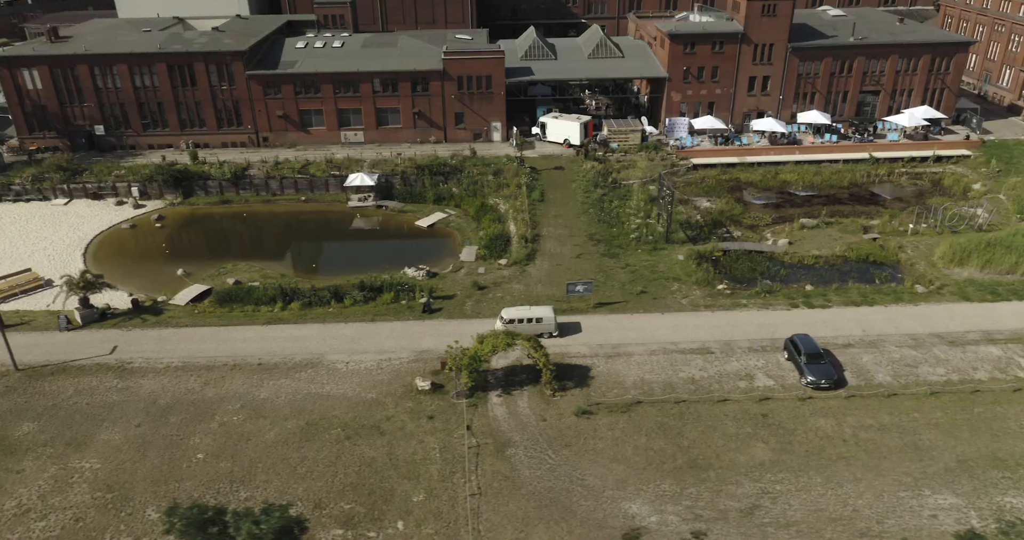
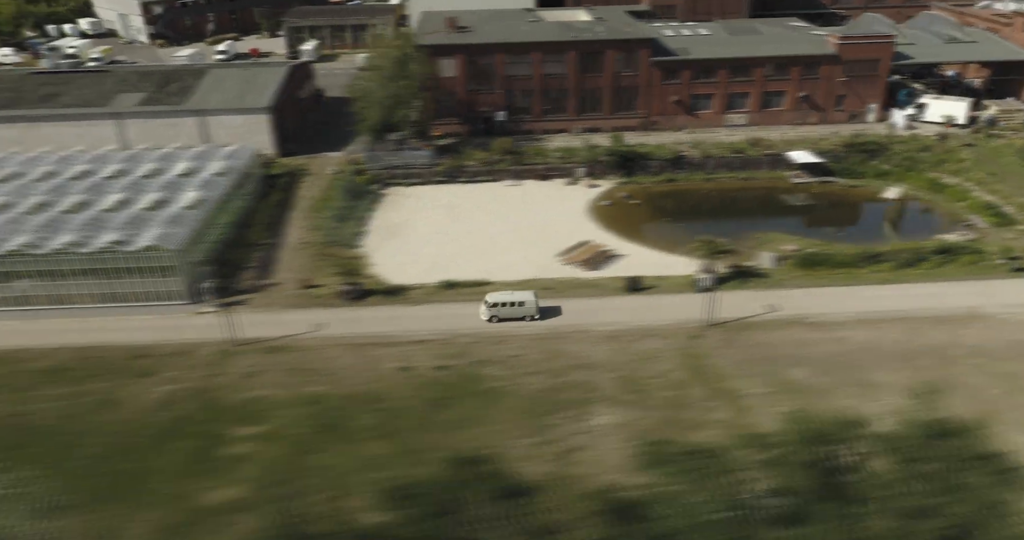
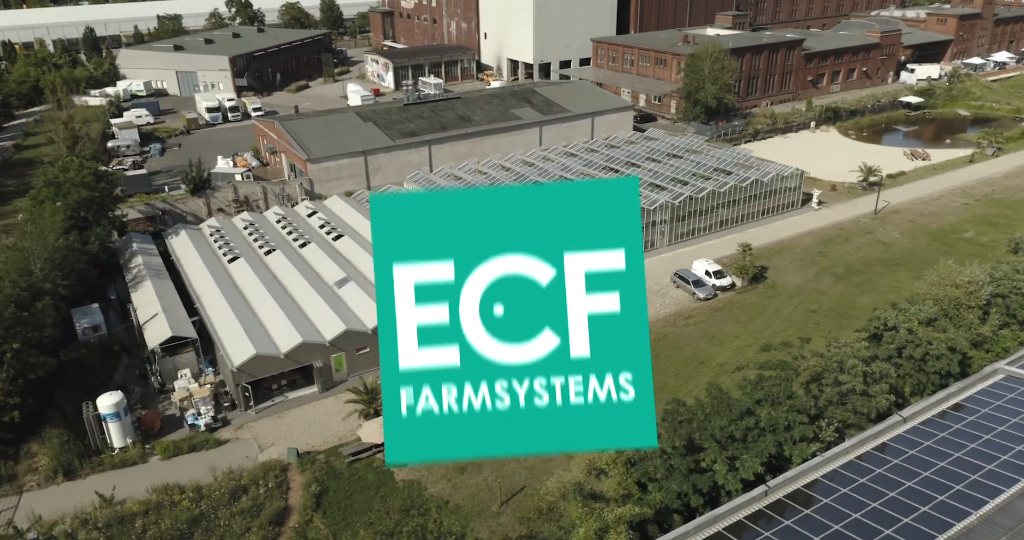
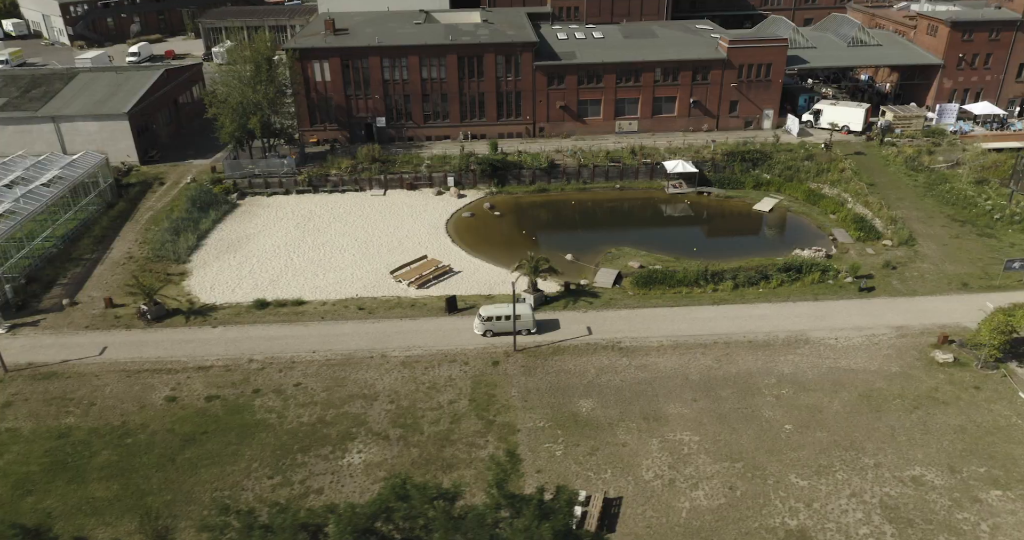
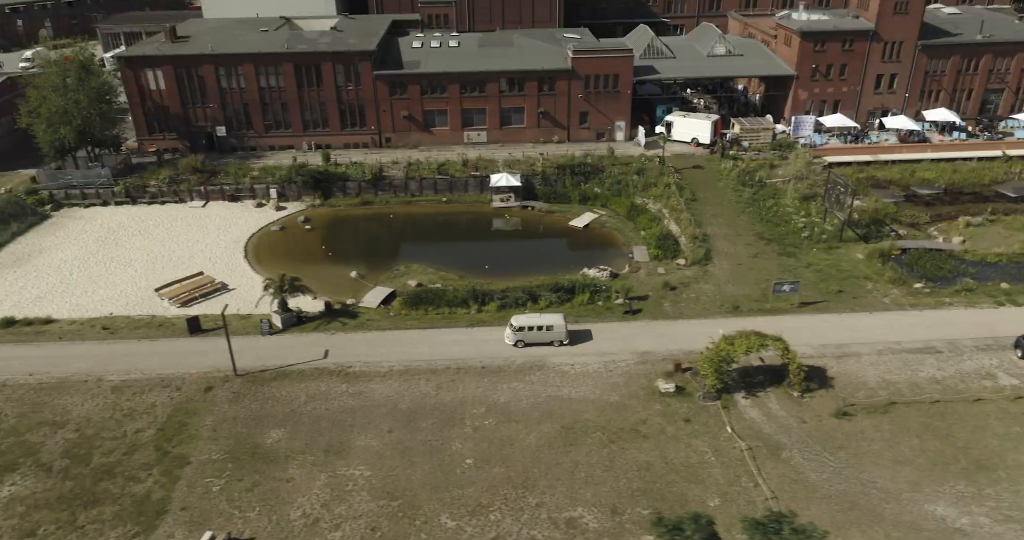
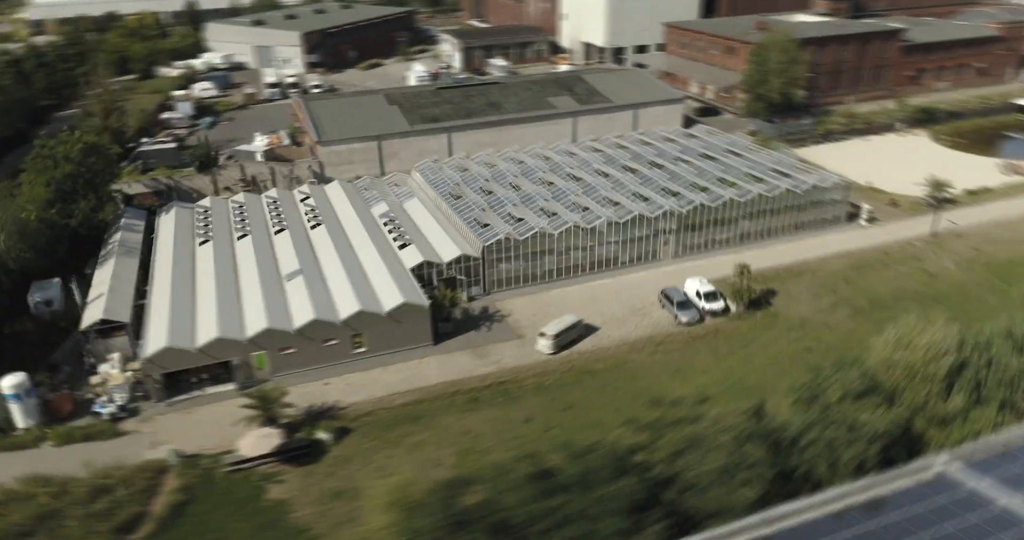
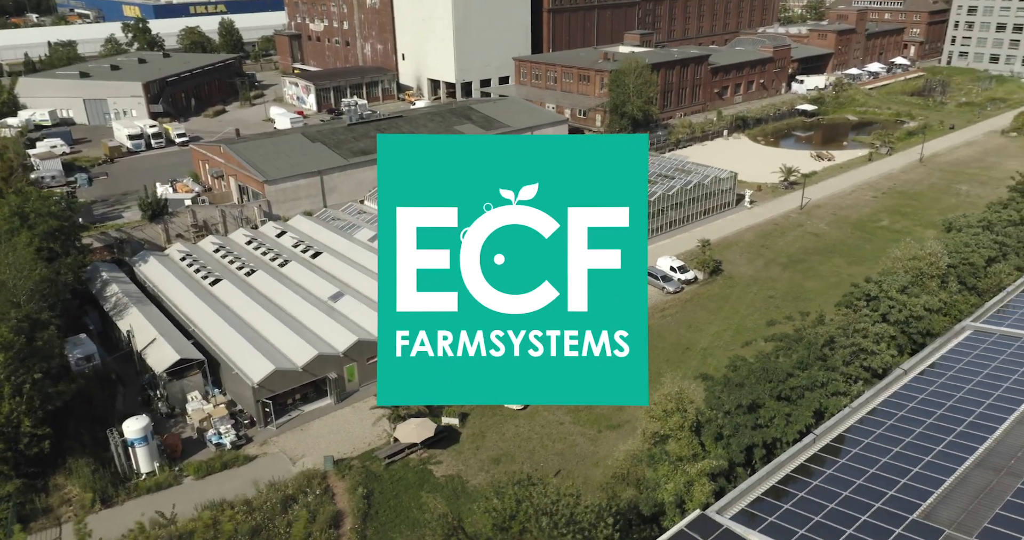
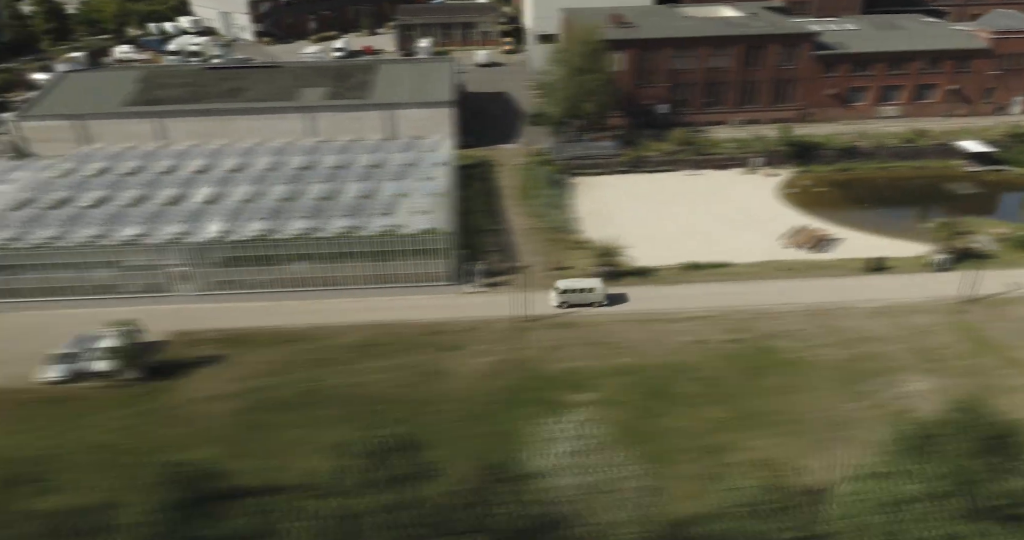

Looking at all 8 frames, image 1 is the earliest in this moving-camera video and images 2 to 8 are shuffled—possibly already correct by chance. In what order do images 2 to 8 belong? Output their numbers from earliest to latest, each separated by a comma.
5, 4, 2, 8, 6, 3, 7
